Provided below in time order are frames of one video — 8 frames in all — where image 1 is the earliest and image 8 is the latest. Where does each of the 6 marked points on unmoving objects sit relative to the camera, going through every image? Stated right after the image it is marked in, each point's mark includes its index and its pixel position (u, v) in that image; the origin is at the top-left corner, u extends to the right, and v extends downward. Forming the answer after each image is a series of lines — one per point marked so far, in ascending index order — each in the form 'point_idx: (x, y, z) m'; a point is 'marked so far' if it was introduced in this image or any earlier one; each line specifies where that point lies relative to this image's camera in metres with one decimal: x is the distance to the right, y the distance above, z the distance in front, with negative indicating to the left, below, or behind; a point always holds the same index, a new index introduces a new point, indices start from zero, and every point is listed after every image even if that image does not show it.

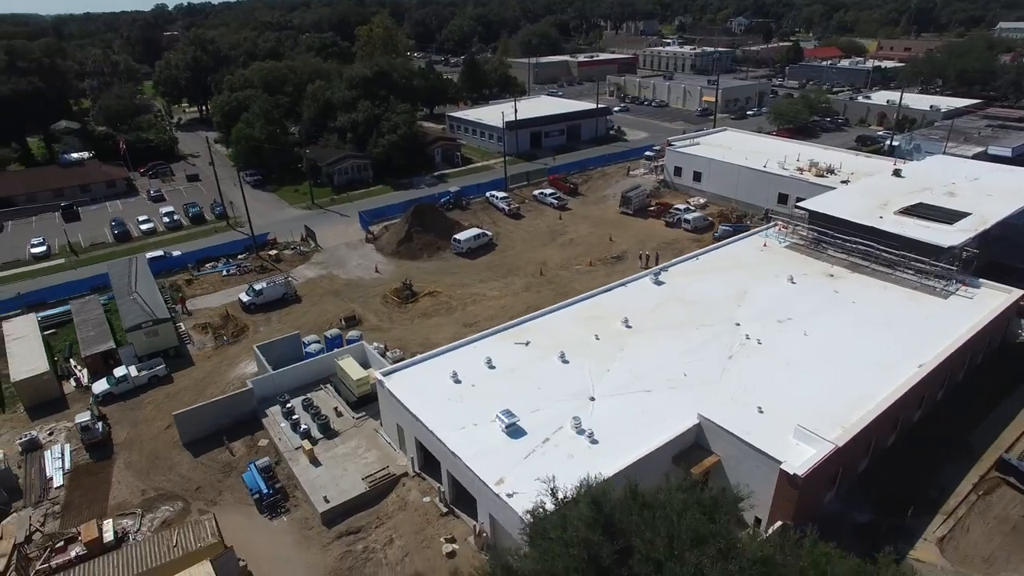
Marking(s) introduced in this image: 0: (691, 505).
0: (+3.5, -4.7, +12.7) m
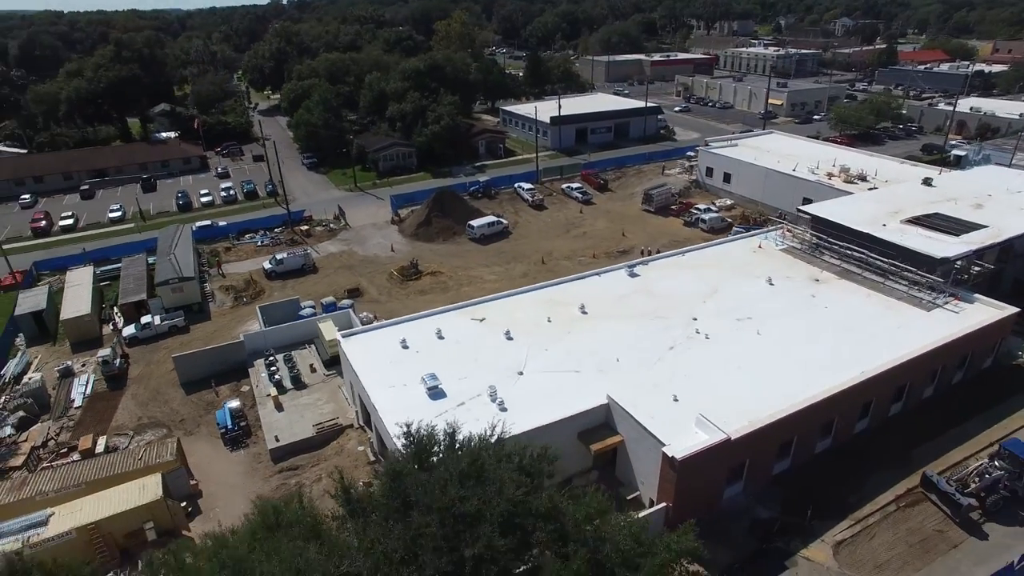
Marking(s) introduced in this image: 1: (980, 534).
0: (-0.5, -4.1, +14.2) m
1: (+14.7, -7.8, +19.8) m
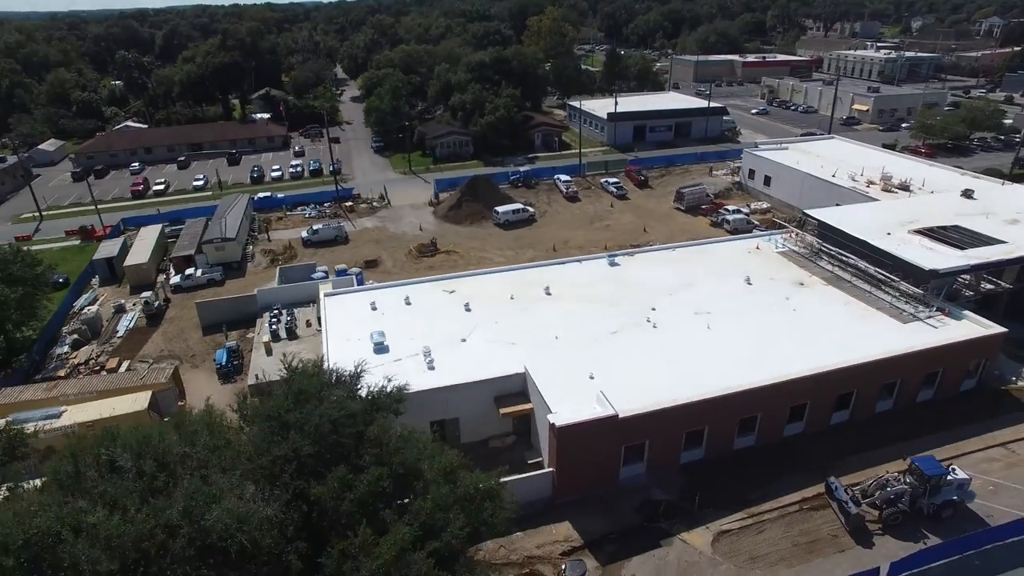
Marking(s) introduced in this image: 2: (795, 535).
0: (-4.5, -2.9, +16.4) m
1: (+11.1, -7.9, +19.4) m
2: (+9.0, -7.9, +19.7) m
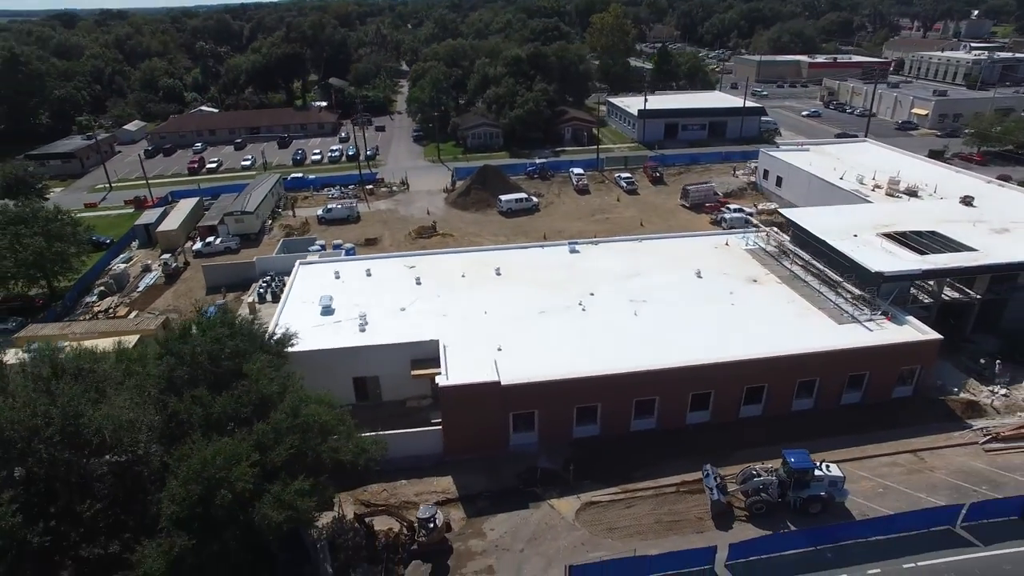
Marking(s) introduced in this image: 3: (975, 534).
0: (-8.6, -1.5, +18.9) m
1: (+6.8, -7.6, +19.9) m
2: (+4.9, -7.4, +20.4) m
3: (+14.4, -7.7, +19.4) m
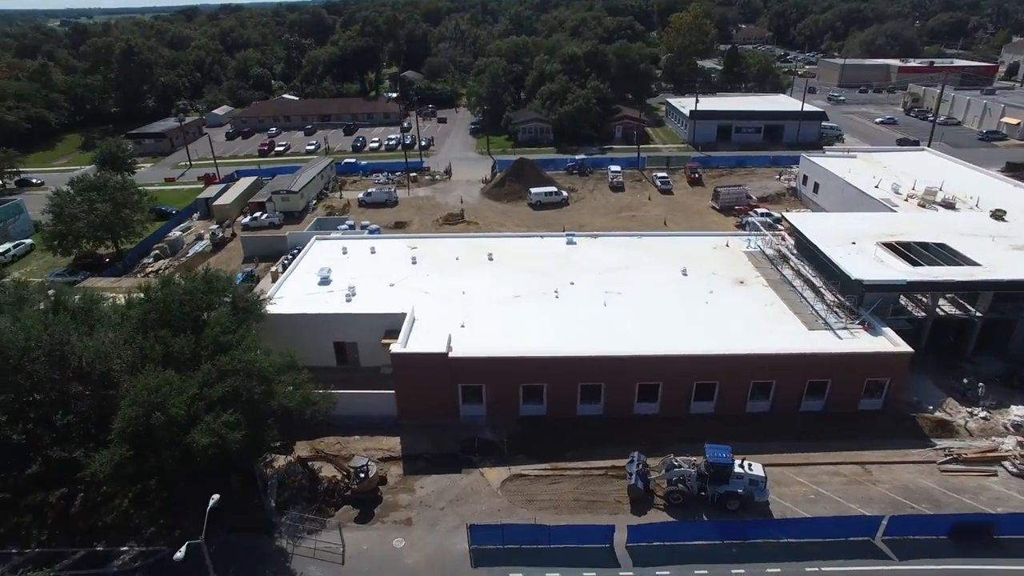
0: (-10.8, -0.1, +21.7) m
1: (+4.2, -7.3, +20.5) m
2: (+2.4, -7.0, +21.3) m
3: (+11.6, -7.9, +19.0) m
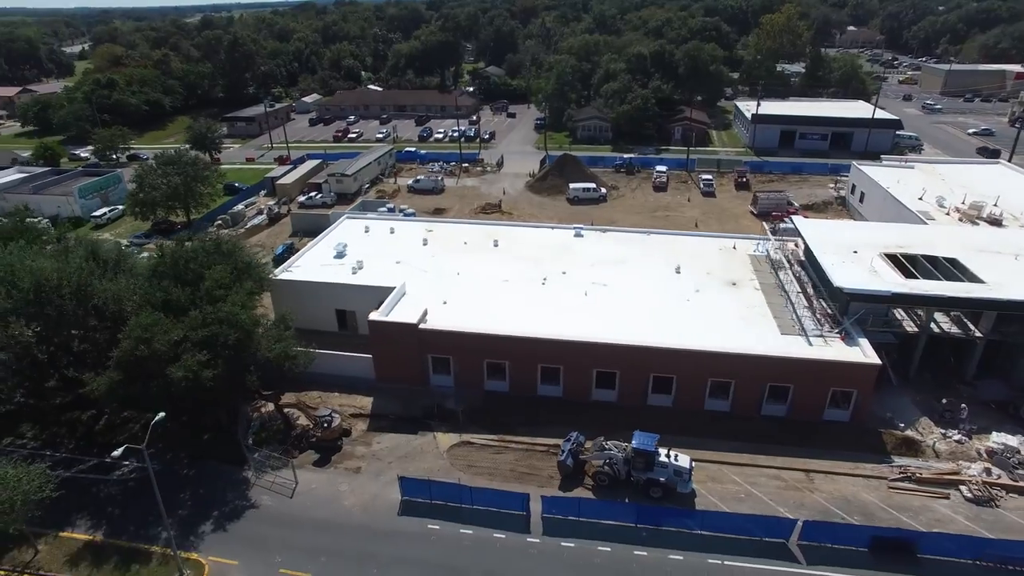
0: (-12.1, +1.4, +24.9) m
1: (+1.9, -6.8, +21.5) m
2: (+0.3, -6.4, +22.6) m
3: (+8.9, -8.0, +18.9) m
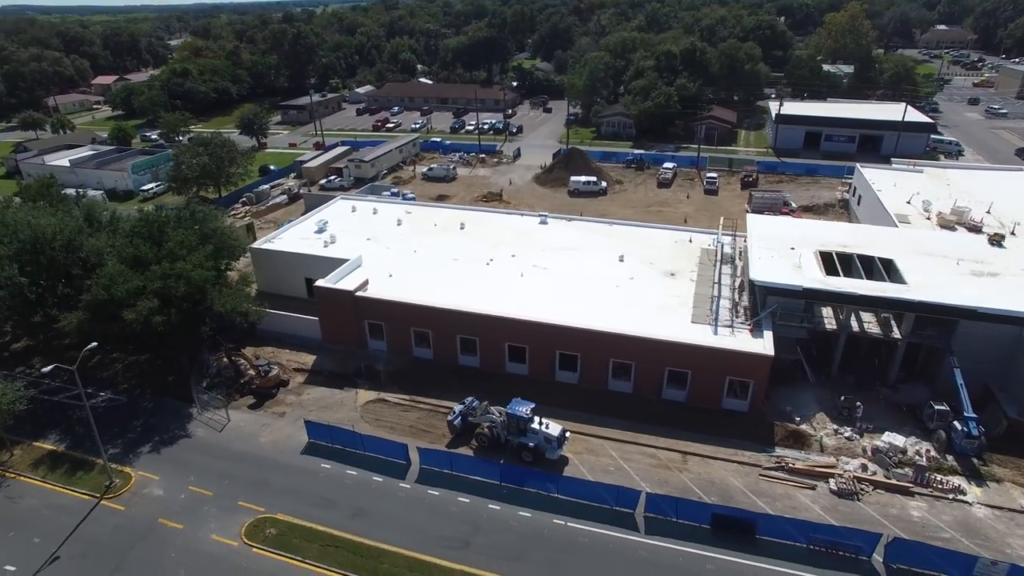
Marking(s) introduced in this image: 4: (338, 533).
0: (-15.1, +3.2, +28.6) m
1: (-2.1, -5.9, +23.5) m
2: (-3.6, -5.3, +24.8) m
3: (+4.4, -7.5, +20.0) m
4: (-5.6, -7.8, +19.9) m
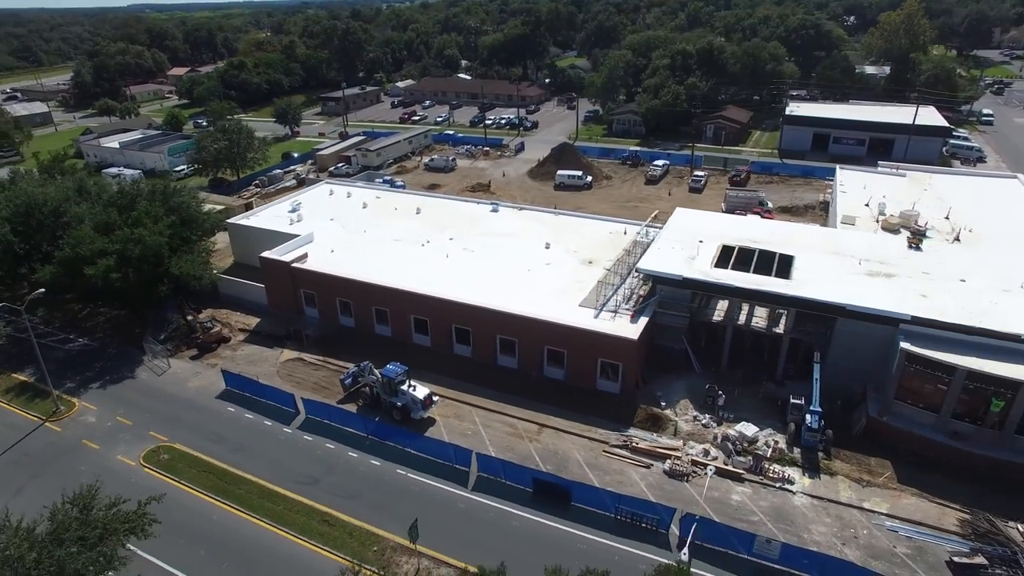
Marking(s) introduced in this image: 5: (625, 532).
0: (-18.7, +5.1, +32.7) m
1: (-7.0, -4.7, +26.0) m
2: (-8.2, -4.1, +27.5) m
3: (-1.0, -6.7, +21.8) m
4: (-10.9, -6.5, +22.9) m
5: (+3.6, -7.7, +19.6) m
